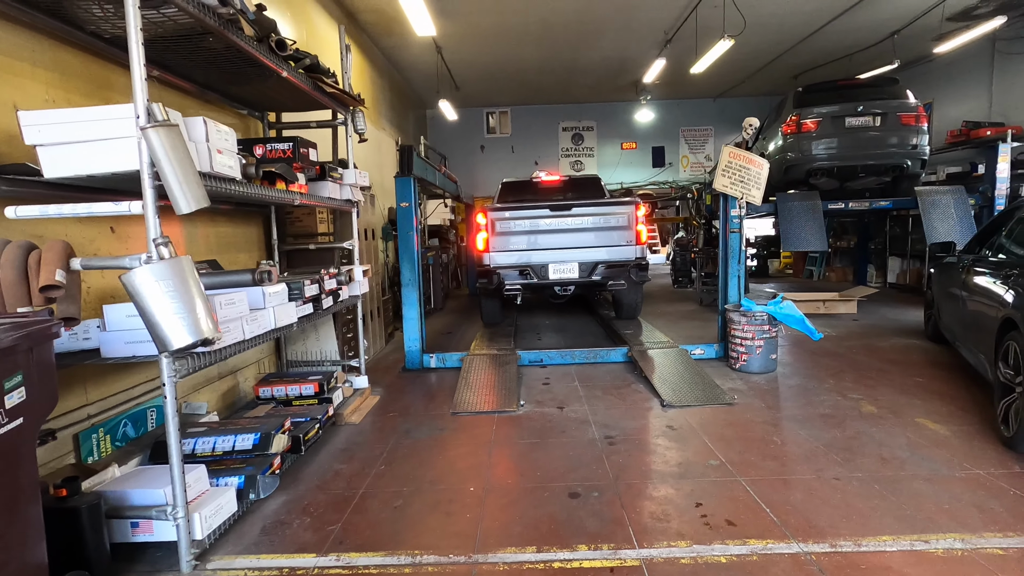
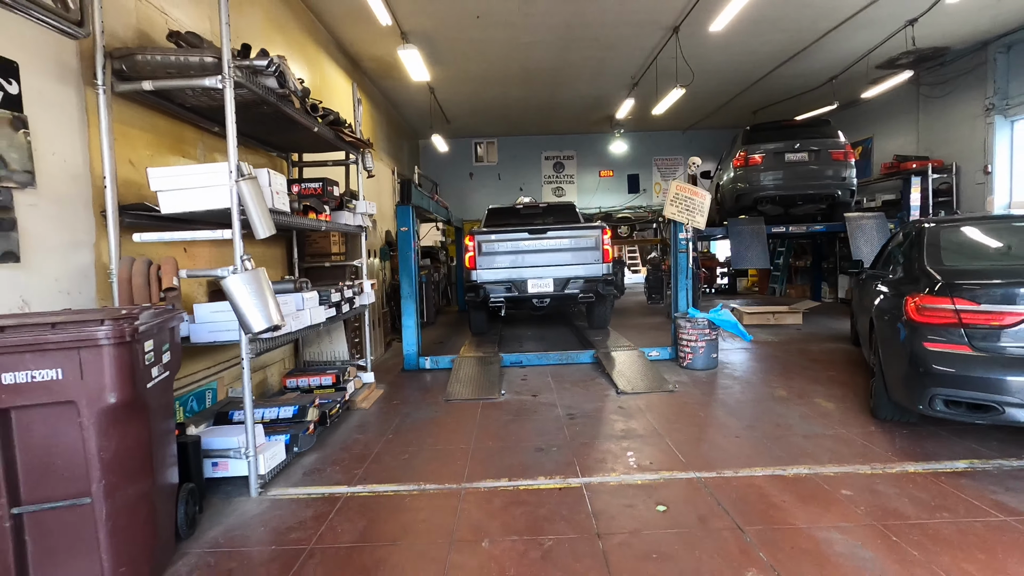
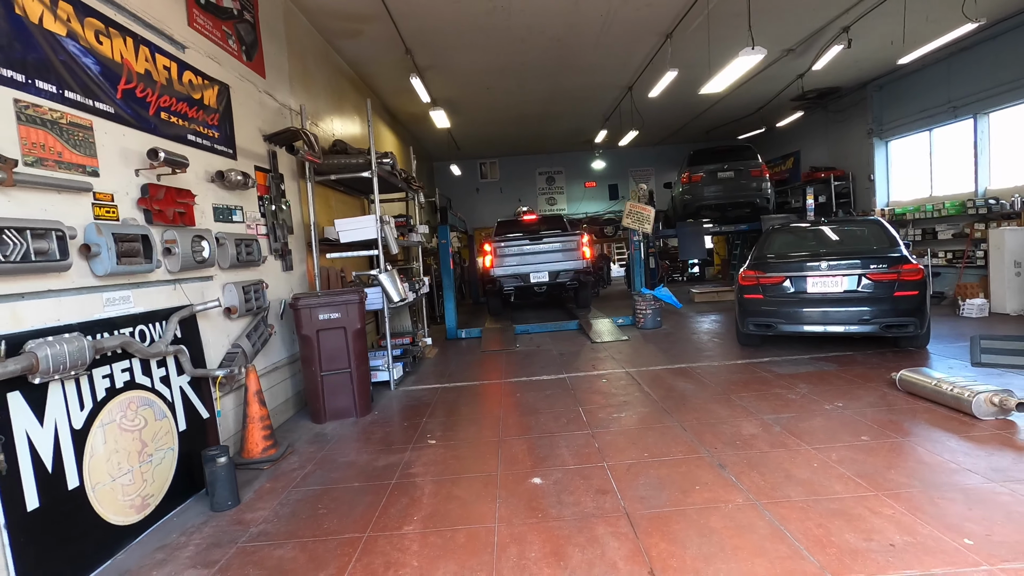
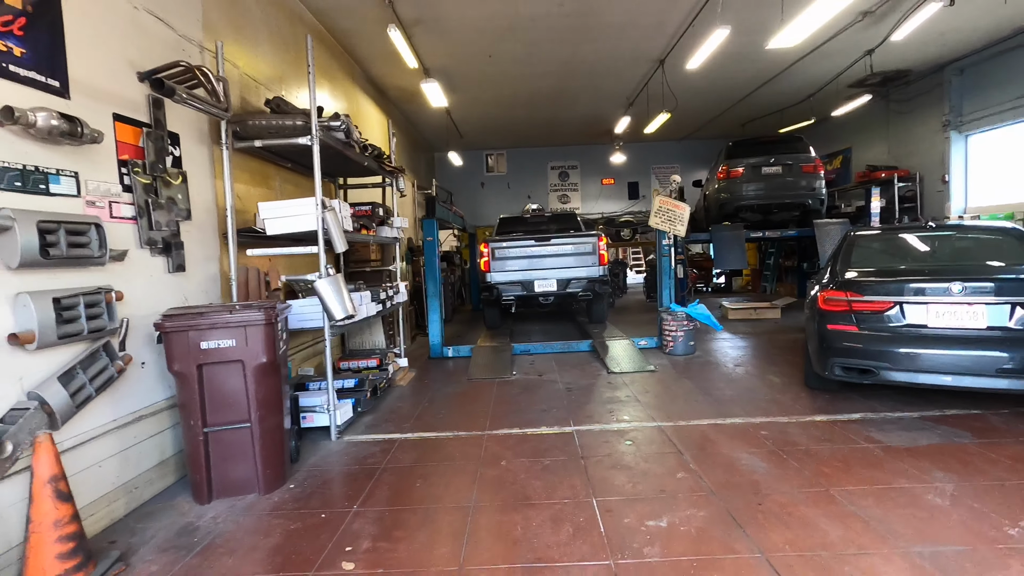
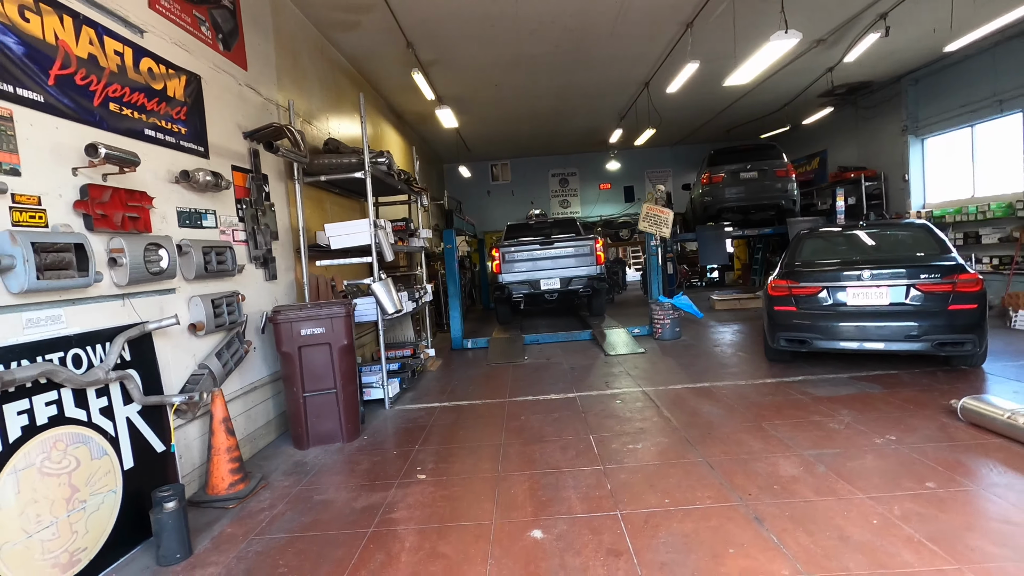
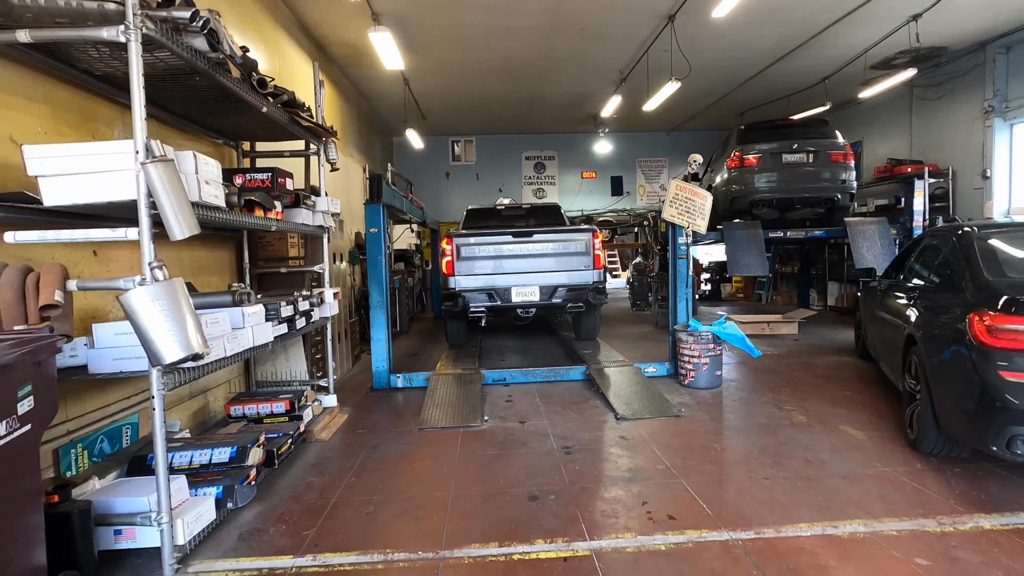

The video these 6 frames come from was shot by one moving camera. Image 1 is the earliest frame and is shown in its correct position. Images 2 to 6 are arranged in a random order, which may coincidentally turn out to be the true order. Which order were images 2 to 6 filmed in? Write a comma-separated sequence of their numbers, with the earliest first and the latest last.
6, 2, 4, 5, 3
